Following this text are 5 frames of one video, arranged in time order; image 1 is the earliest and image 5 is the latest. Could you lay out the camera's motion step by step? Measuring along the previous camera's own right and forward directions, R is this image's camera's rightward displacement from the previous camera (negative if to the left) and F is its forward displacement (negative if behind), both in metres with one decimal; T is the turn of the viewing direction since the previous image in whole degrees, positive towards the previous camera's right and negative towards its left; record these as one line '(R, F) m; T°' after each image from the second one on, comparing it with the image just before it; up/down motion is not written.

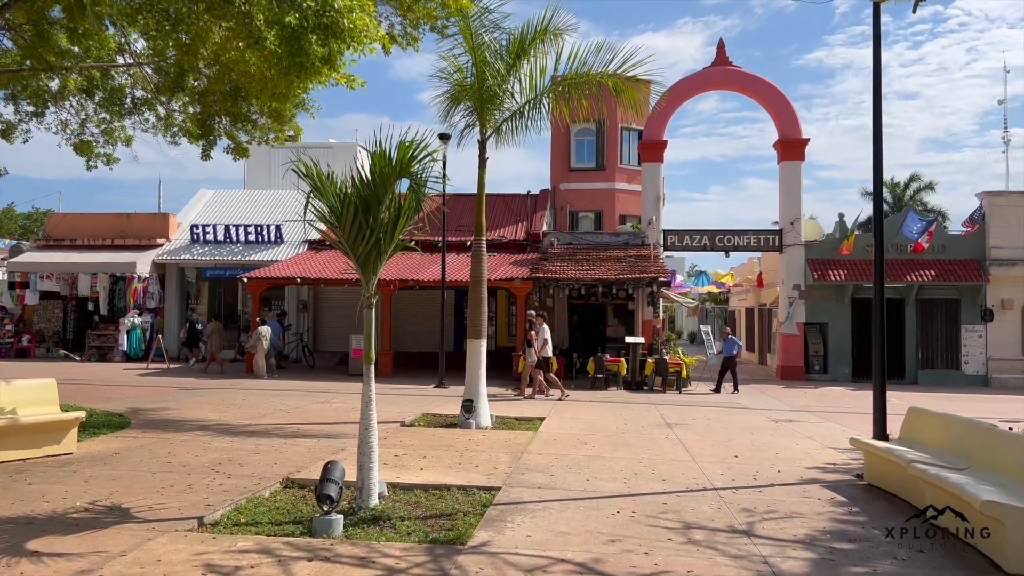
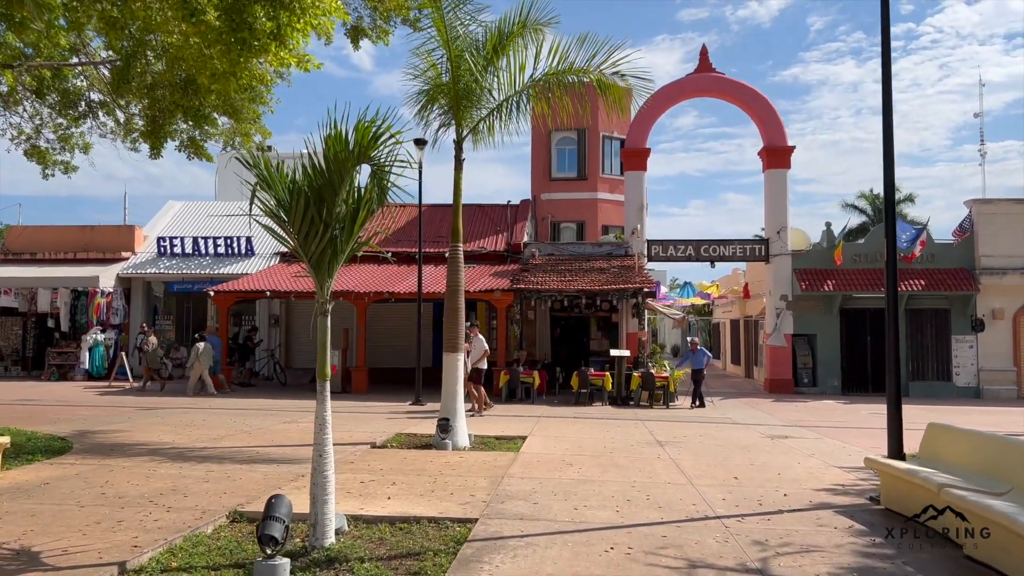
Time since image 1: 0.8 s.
(0.0, +0.8) m; +1°
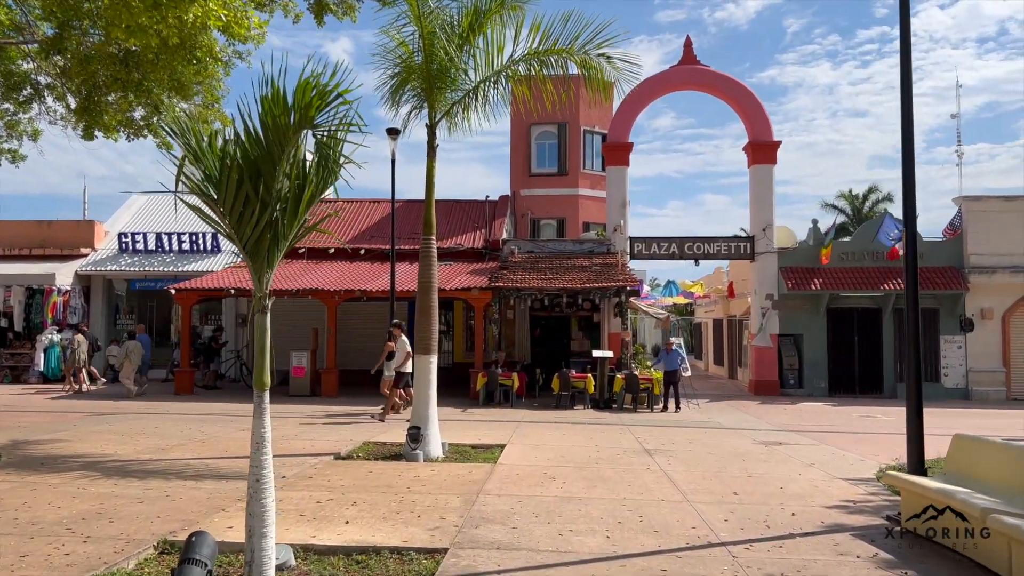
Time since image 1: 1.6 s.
(0.0, +0.8) m; +2°
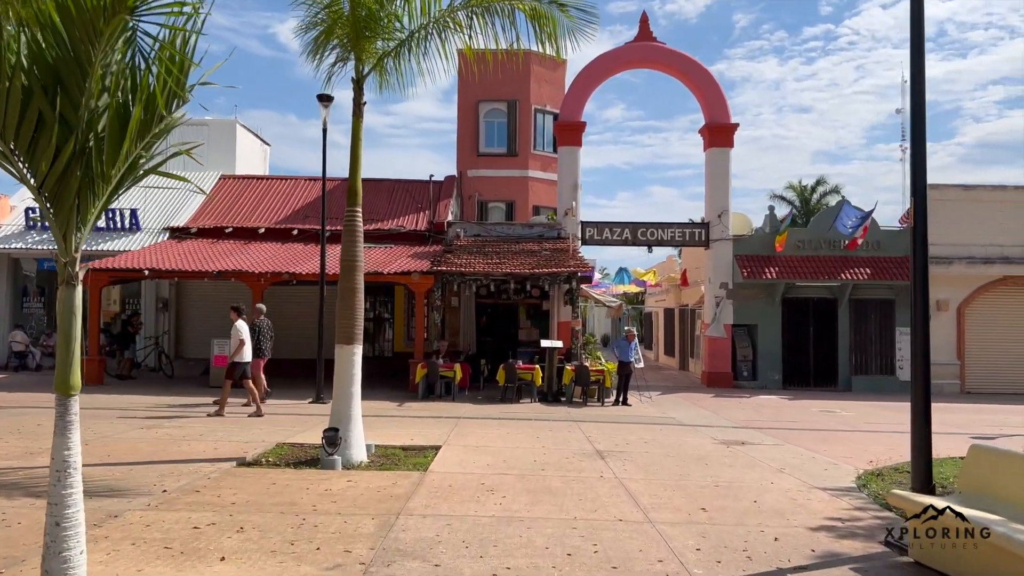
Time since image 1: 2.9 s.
(+0.1, +1.2) m; +4°
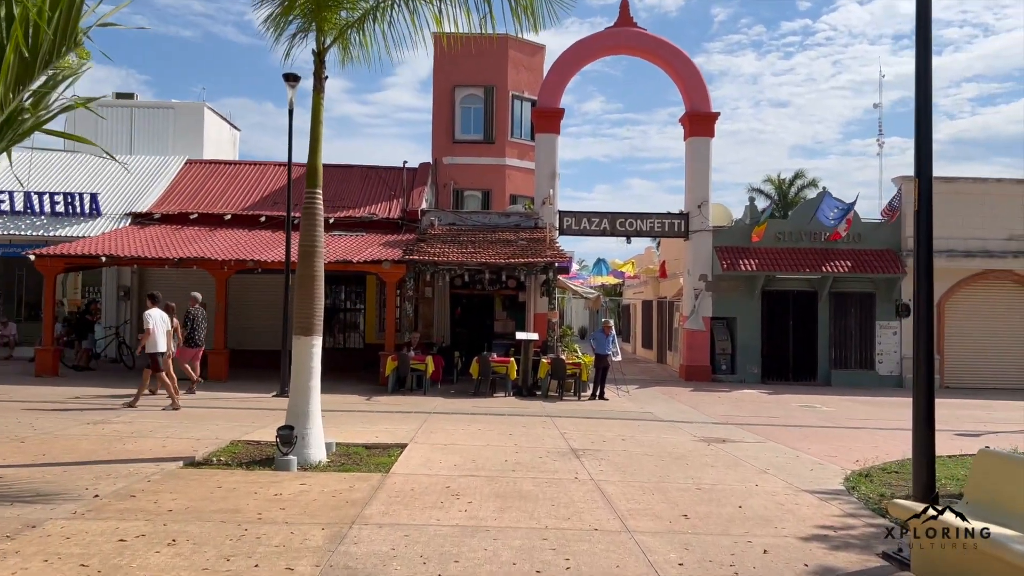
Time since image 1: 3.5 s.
(+0.1, +0.5) m; +2°
